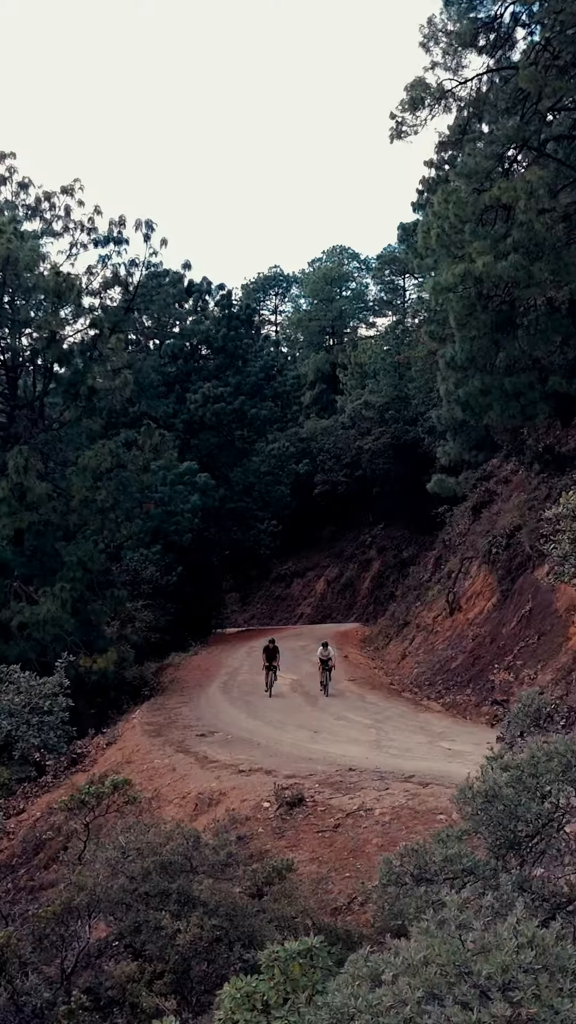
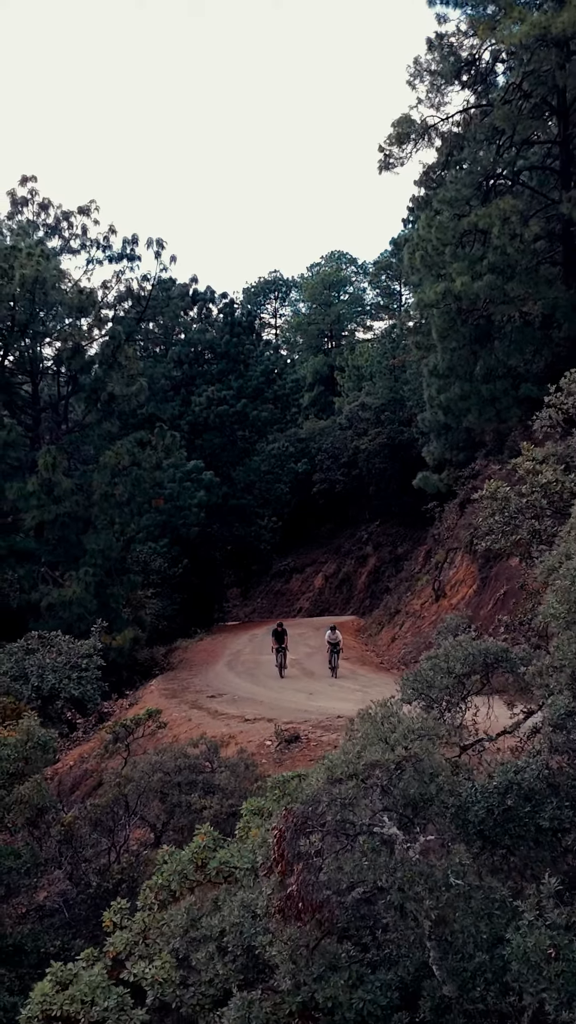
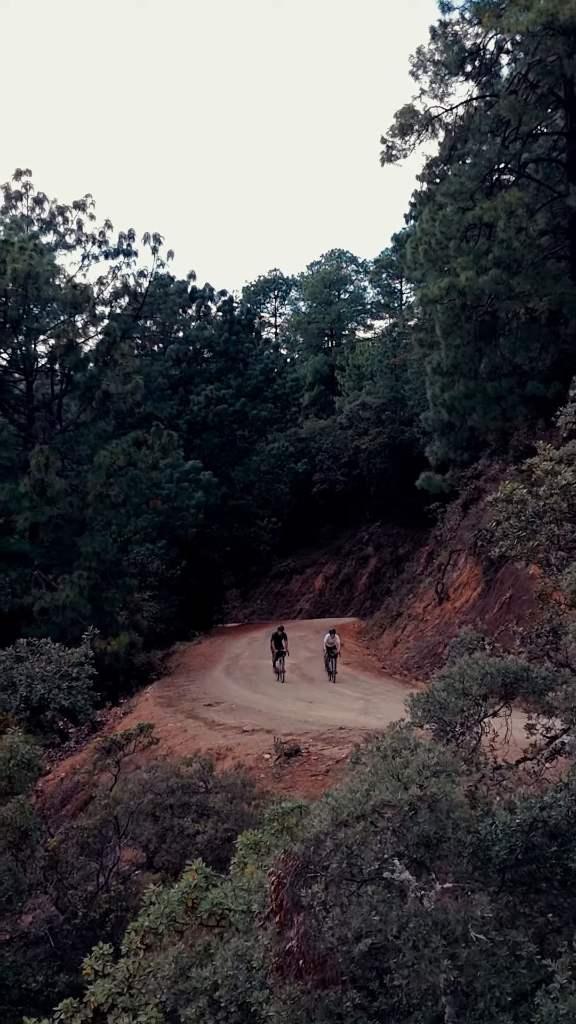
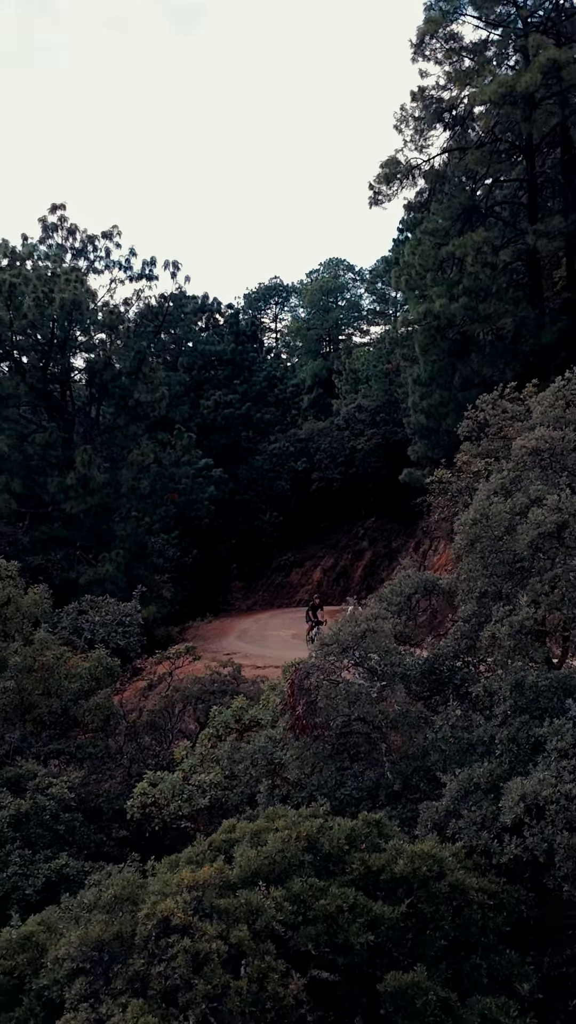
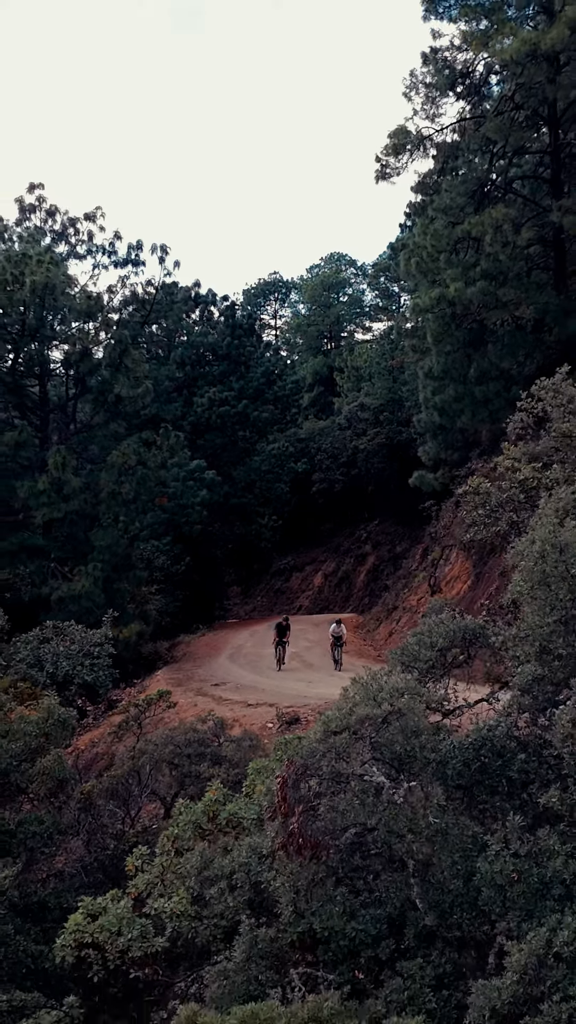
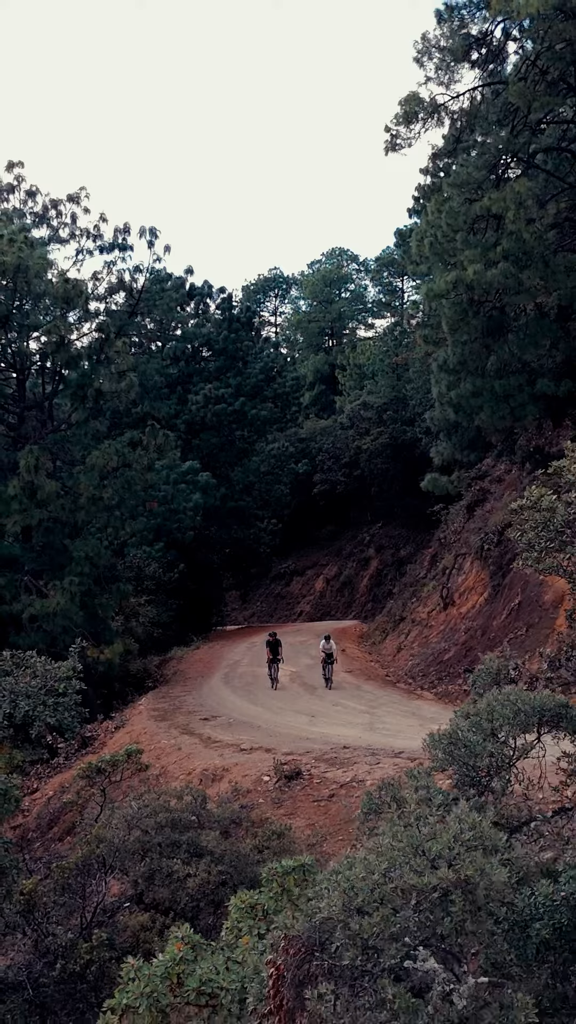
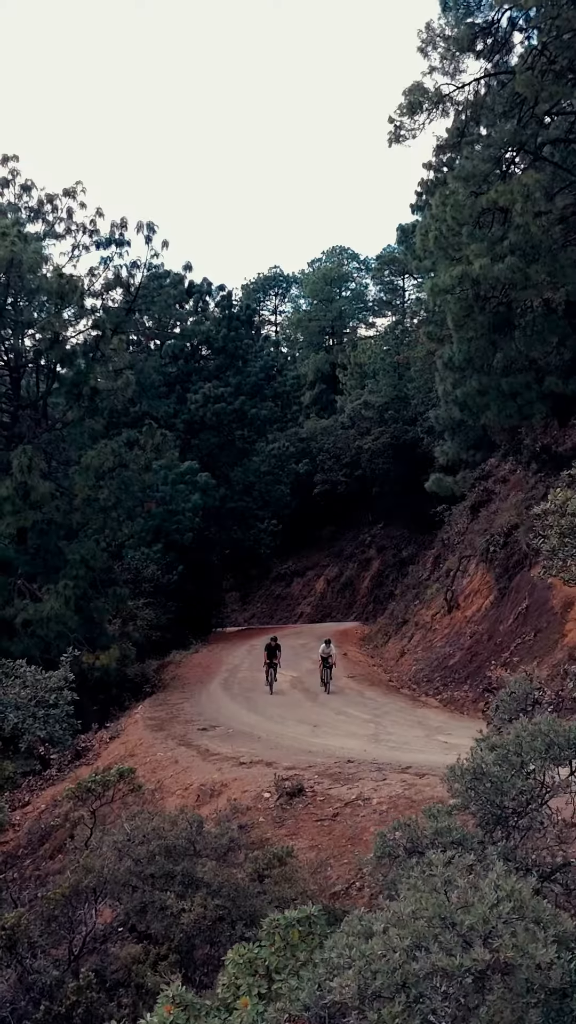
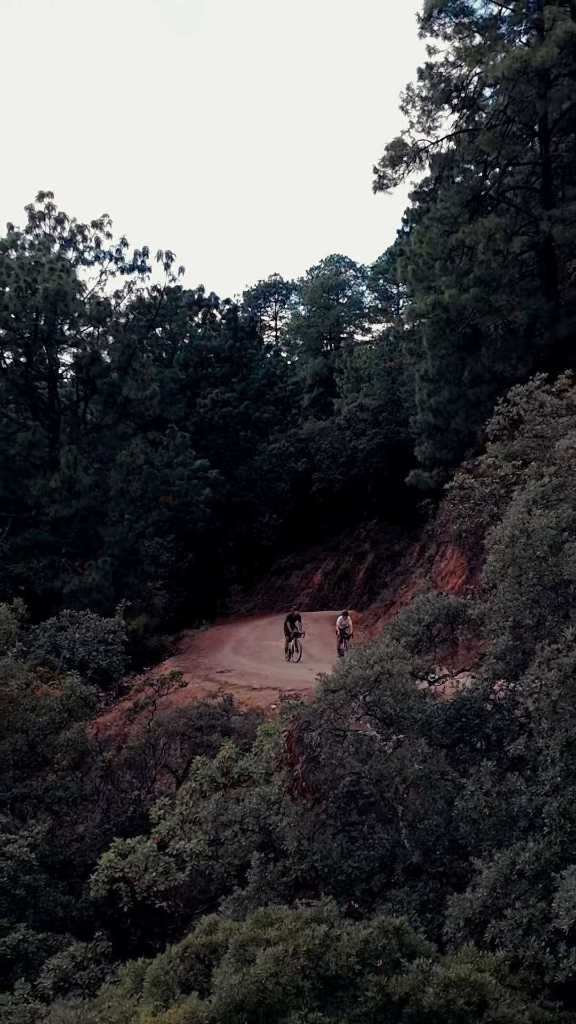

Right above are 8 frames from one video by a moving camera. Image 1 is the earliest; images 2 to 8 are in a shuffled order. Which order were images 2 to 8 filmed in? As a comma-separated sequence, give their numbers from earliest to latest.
7, 6, 3, 2, 5, 8, 4
